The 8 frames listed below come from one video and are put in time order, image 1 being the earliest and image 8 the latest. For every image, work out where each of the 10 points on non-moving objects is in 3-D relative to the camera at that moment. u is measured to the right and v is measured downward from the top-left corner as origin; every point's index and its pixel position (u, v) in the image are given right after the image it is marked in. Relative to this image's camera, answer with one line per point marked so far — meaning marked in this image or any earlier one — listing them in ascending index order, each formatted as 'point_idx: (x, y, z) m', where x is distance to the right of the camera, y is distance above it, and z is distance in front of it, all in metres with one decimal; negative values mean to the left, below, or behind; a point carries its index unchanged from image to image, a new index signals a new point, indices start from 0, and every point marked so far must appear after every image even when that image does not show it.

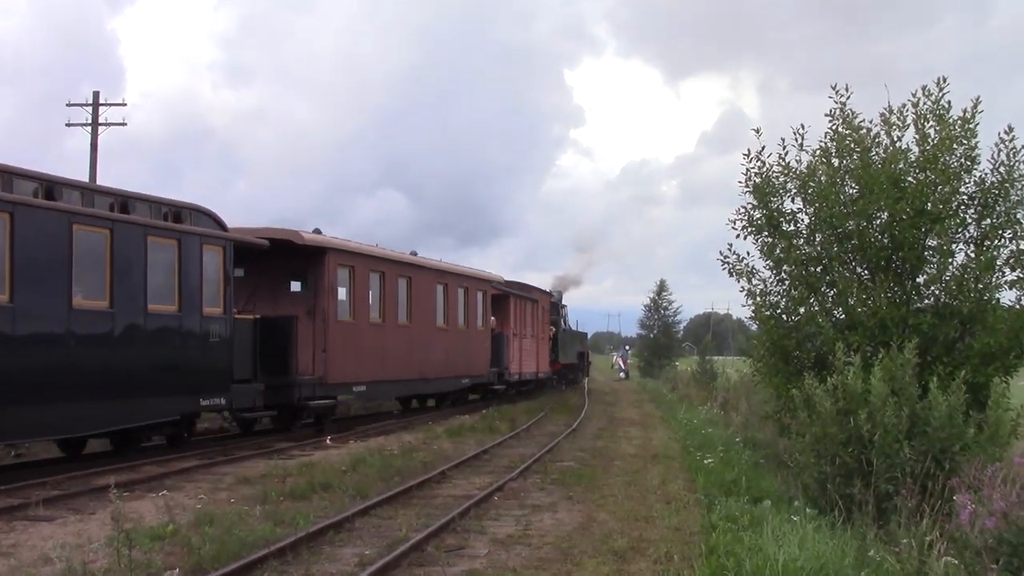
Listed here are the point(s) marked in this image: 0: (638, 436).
0: (+1.4, -1.8, +14.8) m
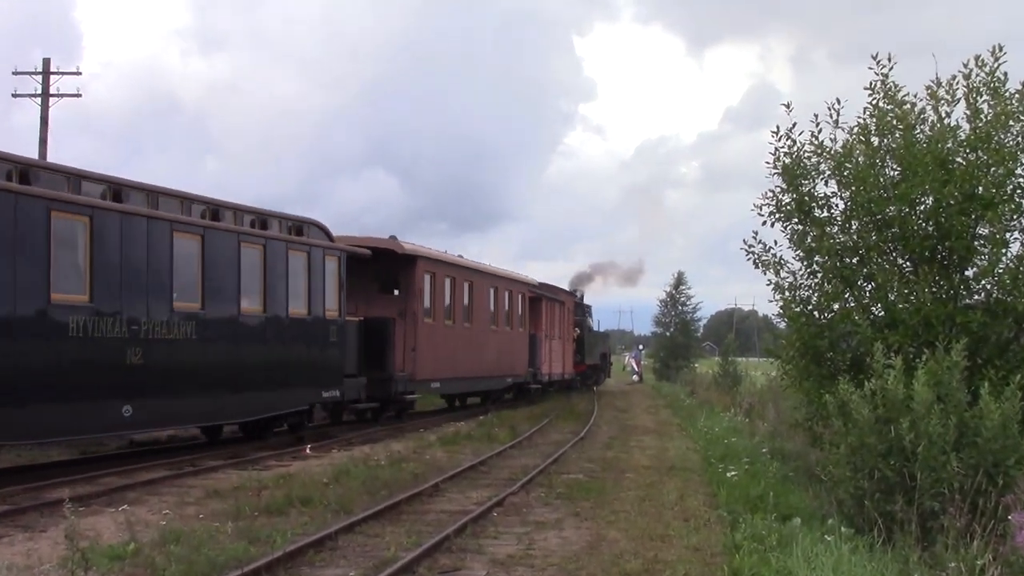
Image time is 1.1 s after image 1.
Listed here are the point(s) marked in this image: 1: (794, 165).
0: (+1.5, -1.7, +13.6) m
1: (+2.5, +1.1, +11.4) m
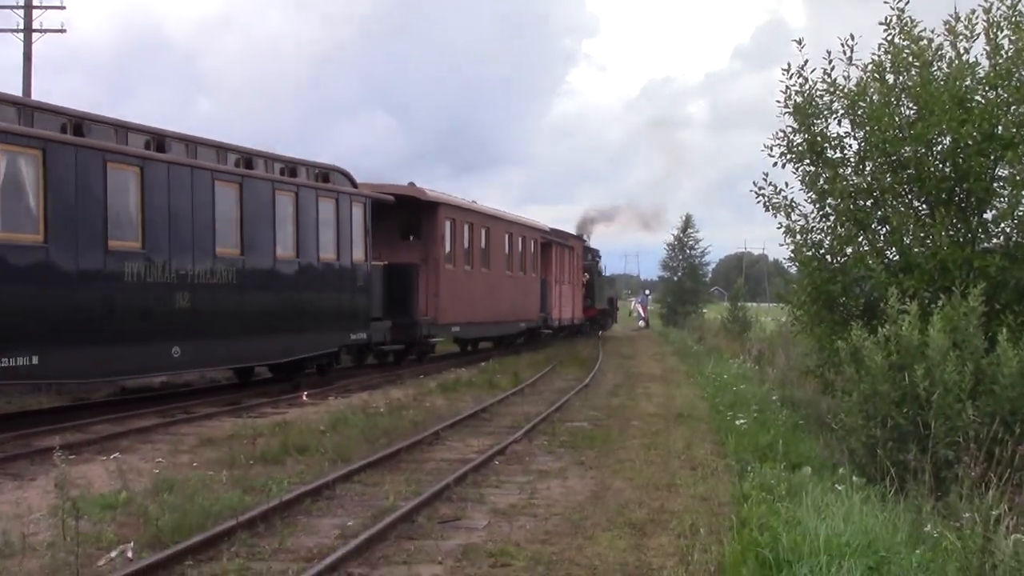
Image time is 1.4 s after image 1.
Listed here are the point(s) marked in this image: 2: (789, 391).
0: (+1.5, -1.1, +13.3) m
1: (+2.5, +1.6, +11.0) m
2: (+2.7, -1.0, +12.3) m
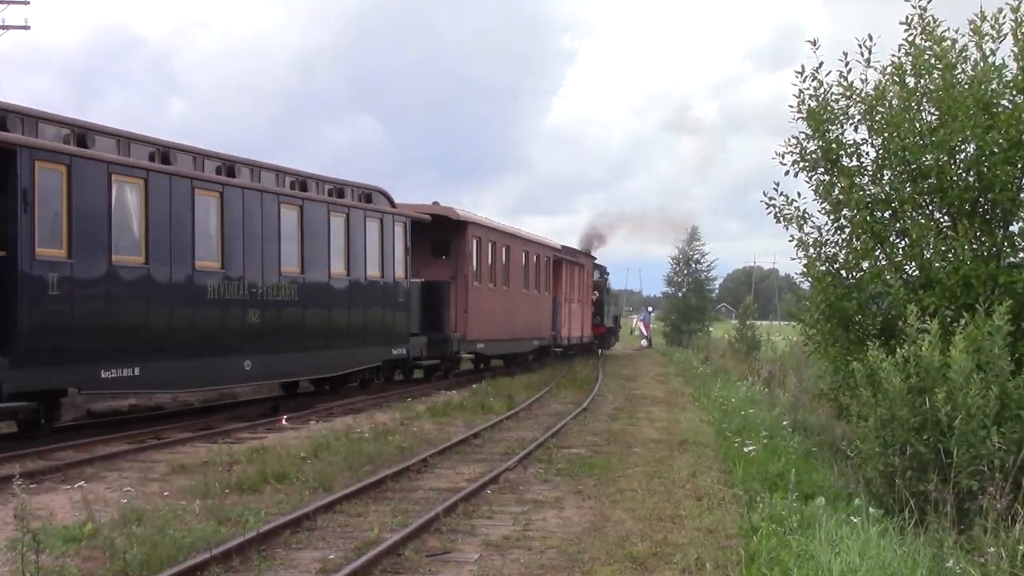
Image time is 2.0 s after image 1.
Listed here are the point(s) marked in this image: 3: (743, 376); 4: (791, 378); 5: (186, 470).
0: (+1.5, -1.3, +12.6) m
1: (+2.5, +1.4, +10.3) m
2: (+2.6, -1.2, +11.6) m
3: (+3.2, -1.3, +17.7) m
4: (+3.1, -1.0, +14.0) m
5: (-2.5, -1.4, +9.9) m
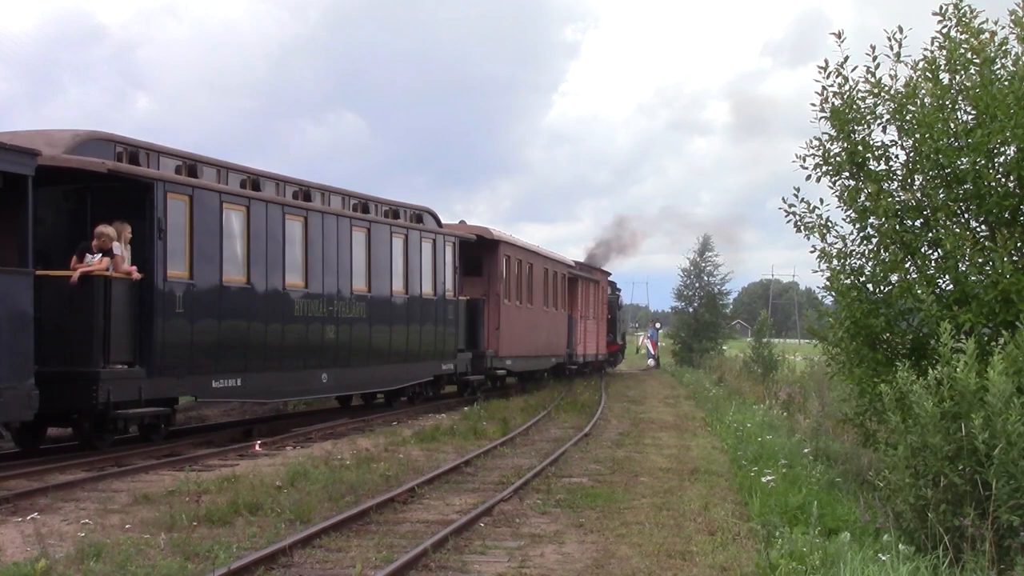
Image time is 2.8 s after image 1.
0: (+1.5, -1.4, +11.8) m
1: (+2.4, +1.3, +9.5) m
2: (+2.6, -1.3, +10.7) m
3: (+3.2, -1.4, +16.8) m
4: (+3.1, -1.2, +13.2) m
5: (-2.5, -1.5, +9.0) m
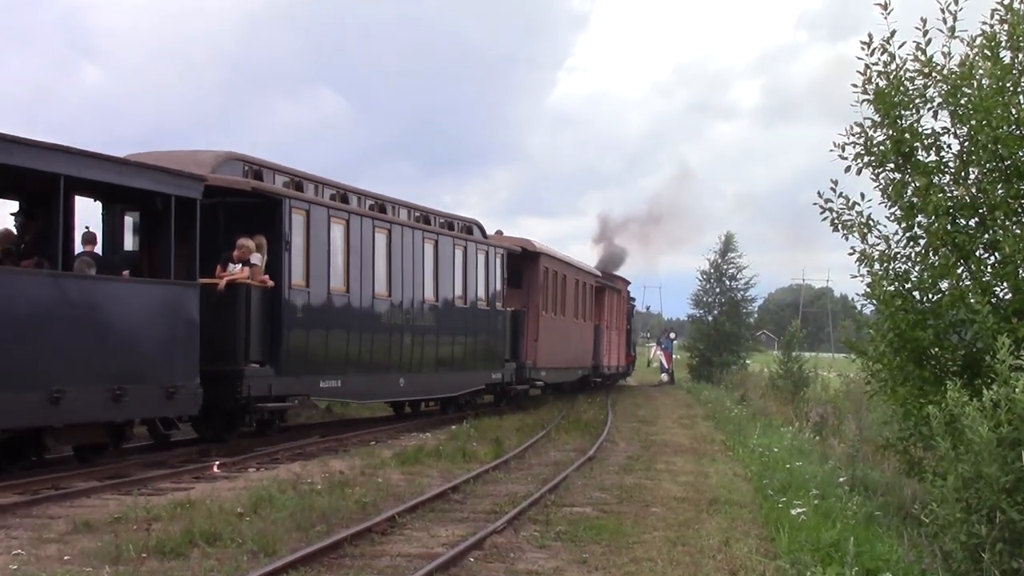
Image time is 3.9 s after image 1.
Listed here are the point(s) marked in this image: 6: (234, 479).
0: (+1.5, -1.4, +10.6) m
1: (+2.4, +1.3, +8.3) m
2: (+2.6, -1.3, +9.6) m
3: (+3.3, -1.5, +15.6) m
4: (+3.1, -1.2, +12.0) m
5: (-2.6, -1.5, +7.9) m
6: (-1.9, -1.3, +9.0) m
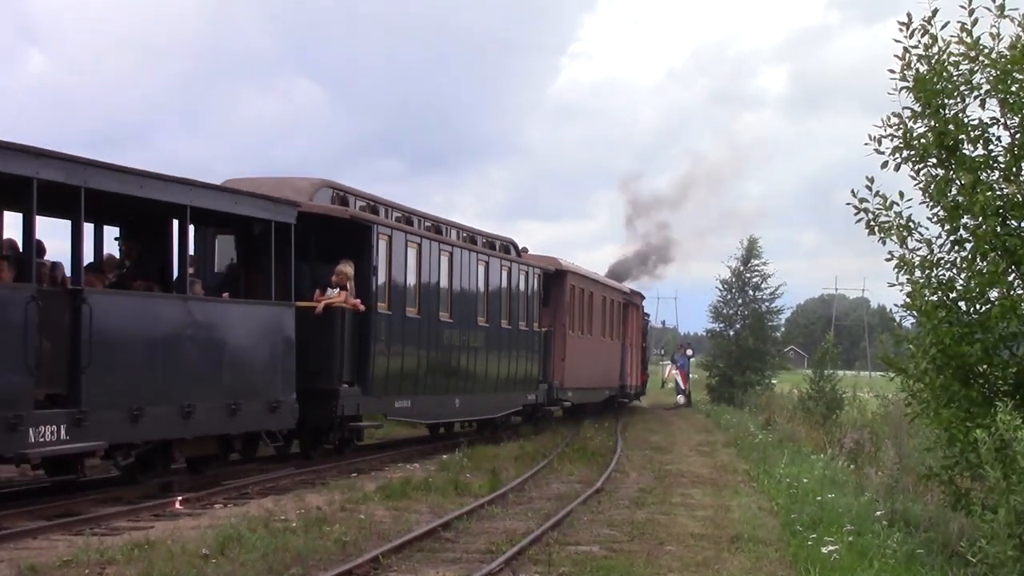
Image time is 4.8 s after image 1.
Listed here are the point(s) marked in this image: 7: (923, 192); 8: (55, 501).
0: (+1.5, -1.5, +9.7) m
1: (+2.4, +1.2, +7.4) m
2: (+2.6, -1.4, +8.7) m
3: (+3.3, -1.6, +14.7) m
4: (+3.1, -1.3, +11.1) m
5: (-2.6, -1.6, +7.1) m
6: (-1.9, -1.4, +8.2) m
7: (+2.4, +0.6, +7.7) m
8: (-2.9, -1.3, +8.5) m
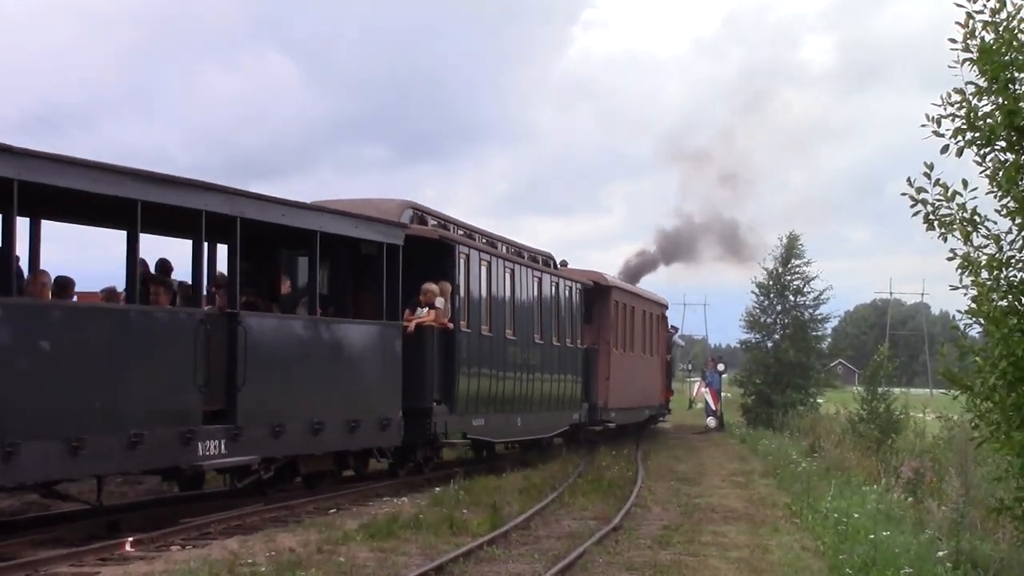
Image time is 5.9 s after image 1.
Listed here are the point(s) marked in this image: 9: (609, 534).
0: (+1.5, -1.6, +8.7) m
1: (+2.4, +1.2, +6.5) m
2: (+2.6, -1.4, +7.7) m
3: (+3.4, -1.7, +13.7) m
4: (+3.1, -1.3, +10.1) m
5: (-2.6, -1.6, +6.1) m
6: (-1.9, -1.4, +7.2) m
7: (+2.4, +0.5, +6.7) m
8: (-2.8, -1.4, +7.5) m
9: (+0.7, -1.5, +8.8) m
